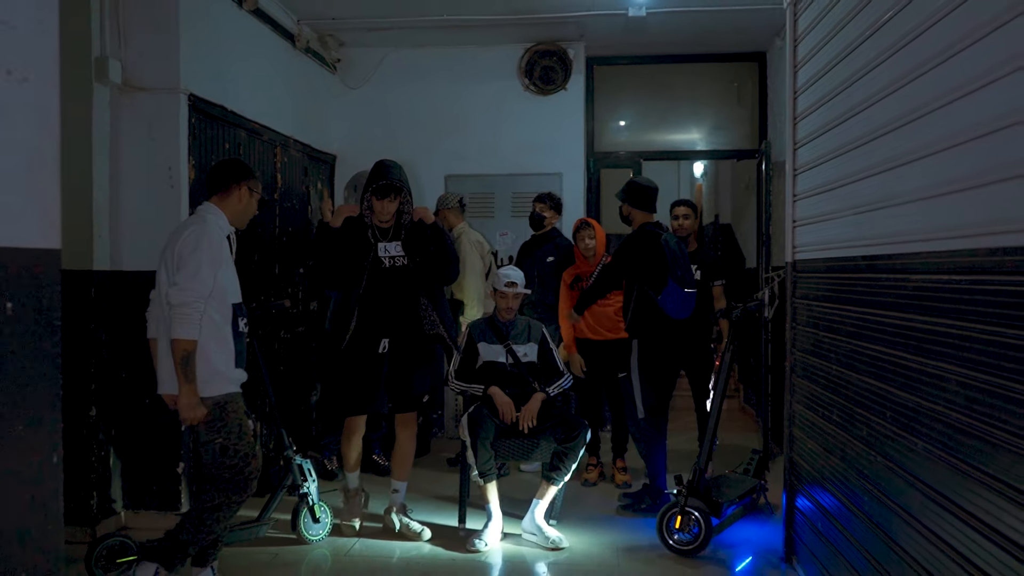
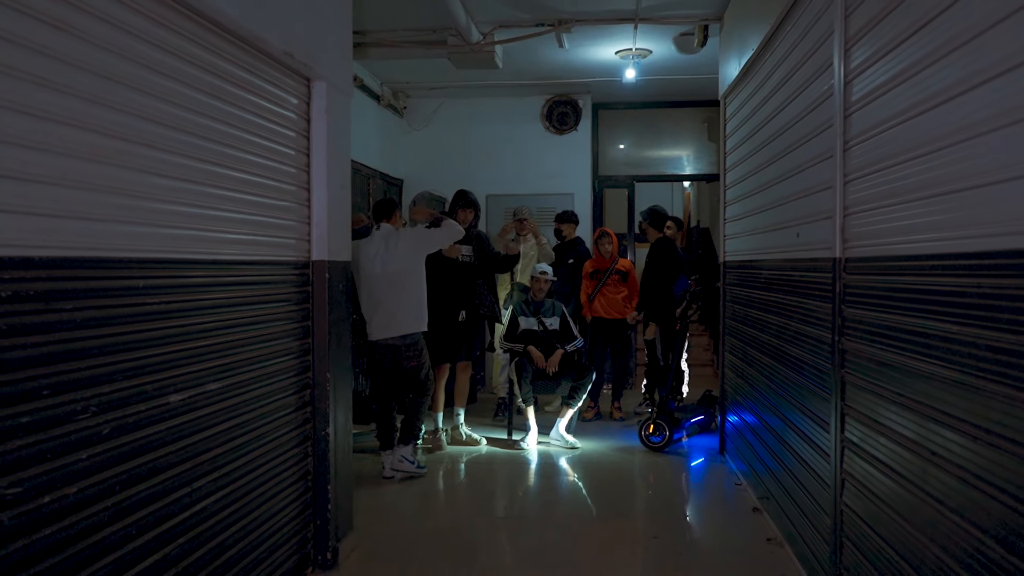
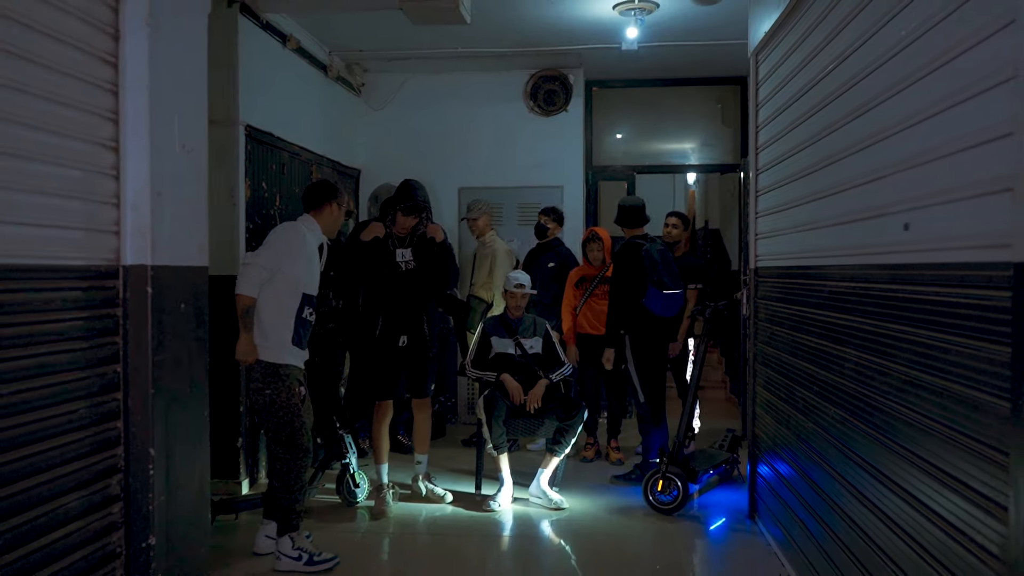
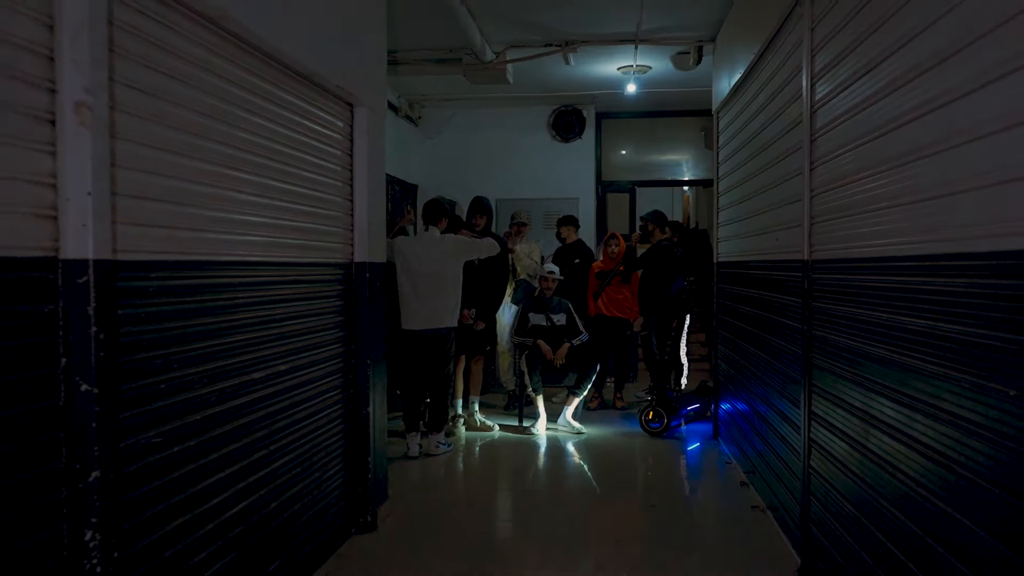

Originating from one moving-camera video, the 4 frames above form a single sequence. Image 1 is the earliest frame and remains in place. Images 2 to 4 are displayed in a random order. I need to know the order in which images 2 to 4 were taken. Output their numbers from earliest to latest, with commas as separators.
3, 2, 4
